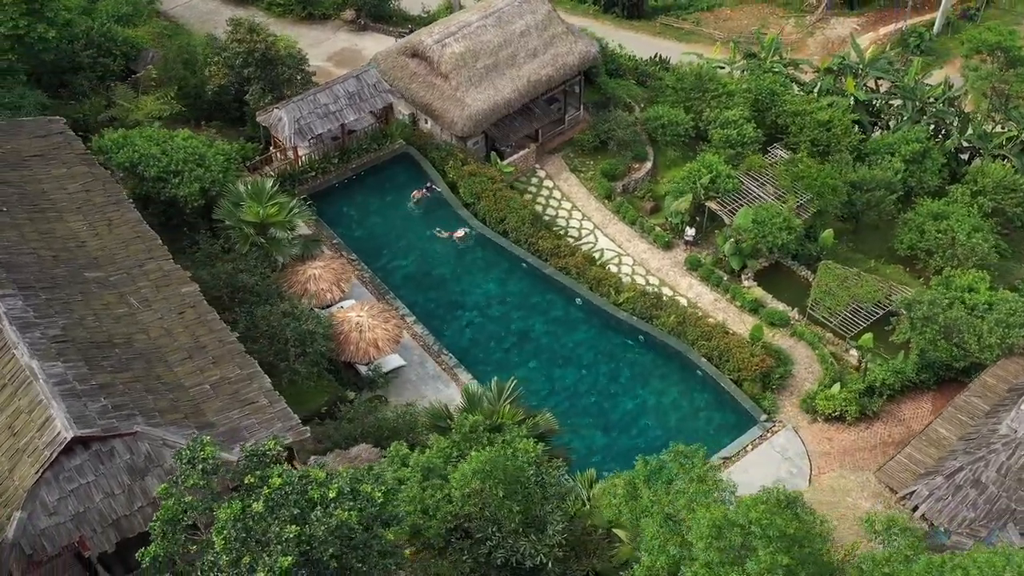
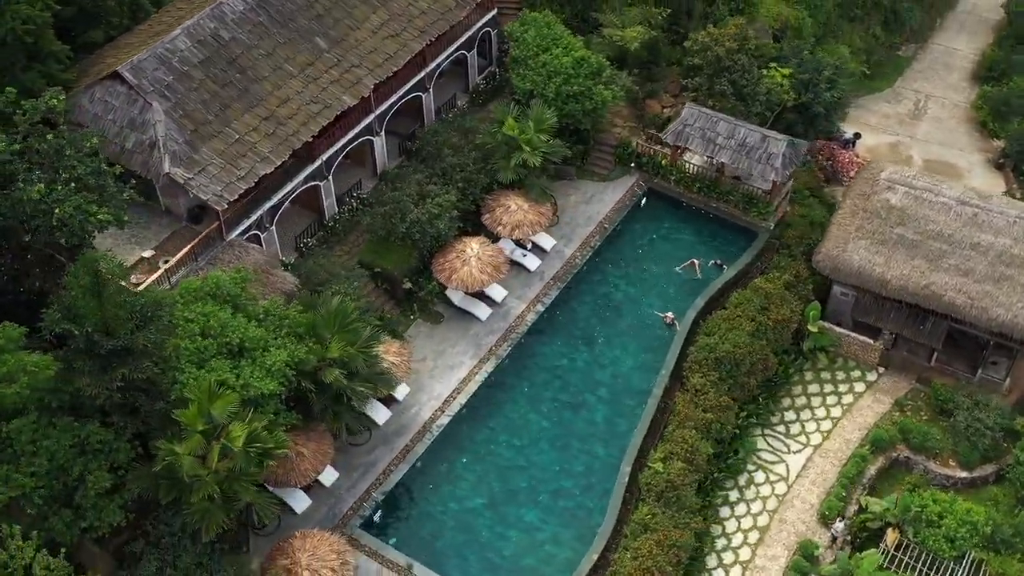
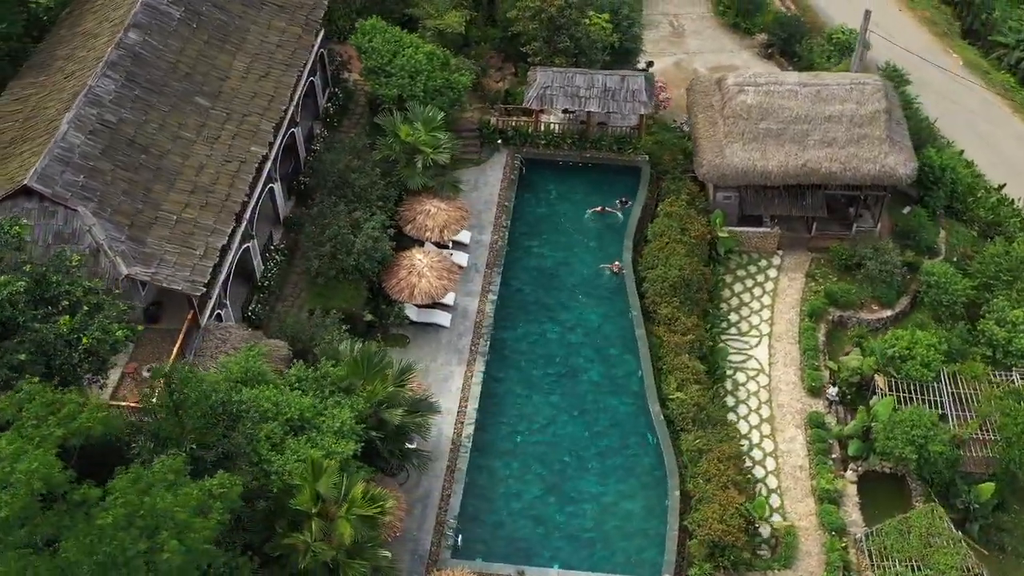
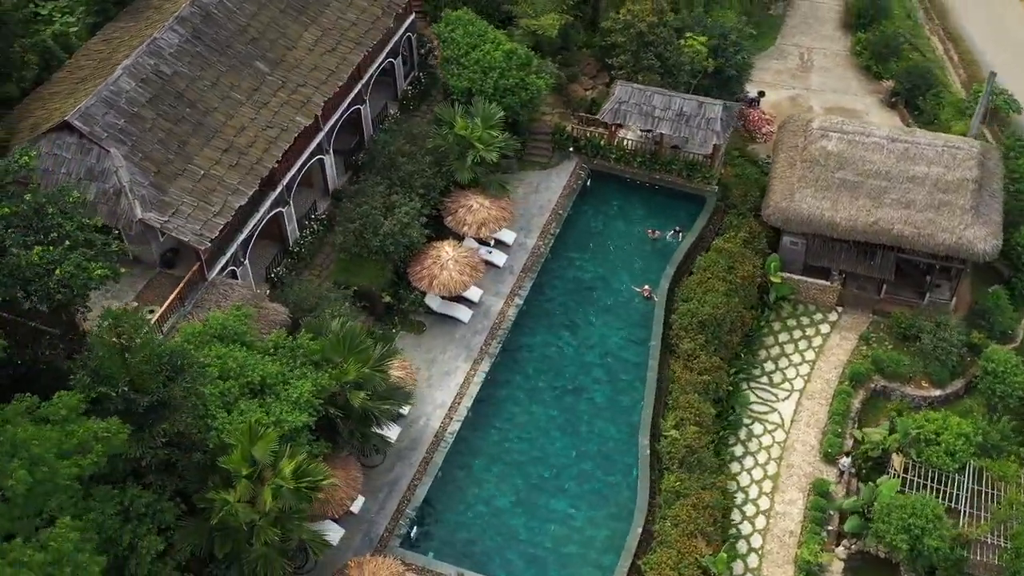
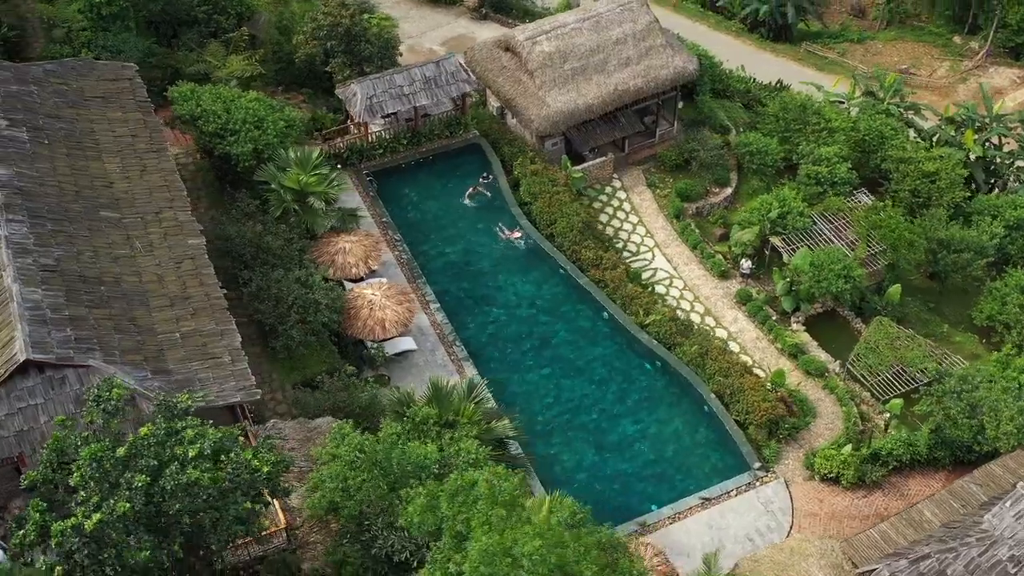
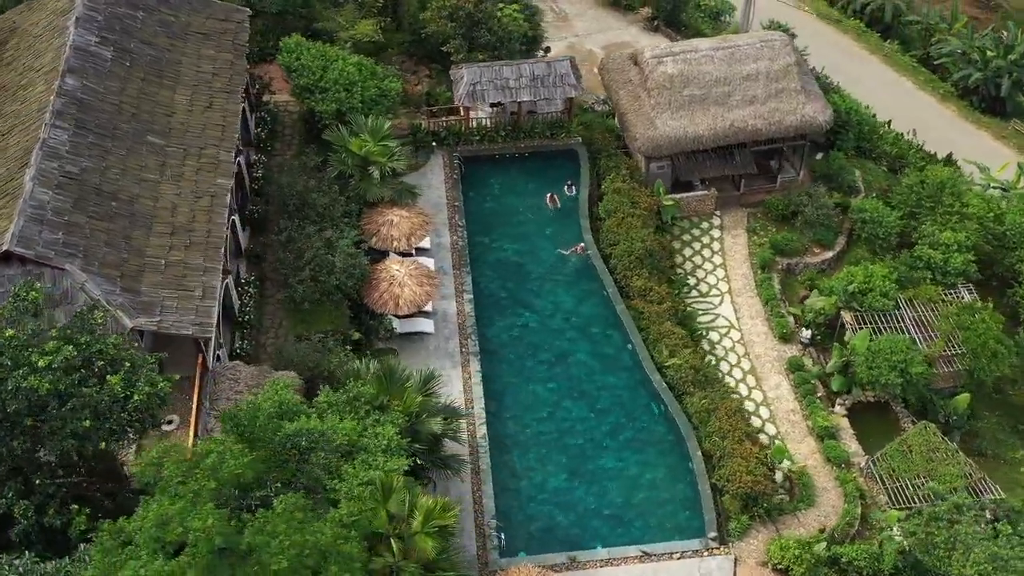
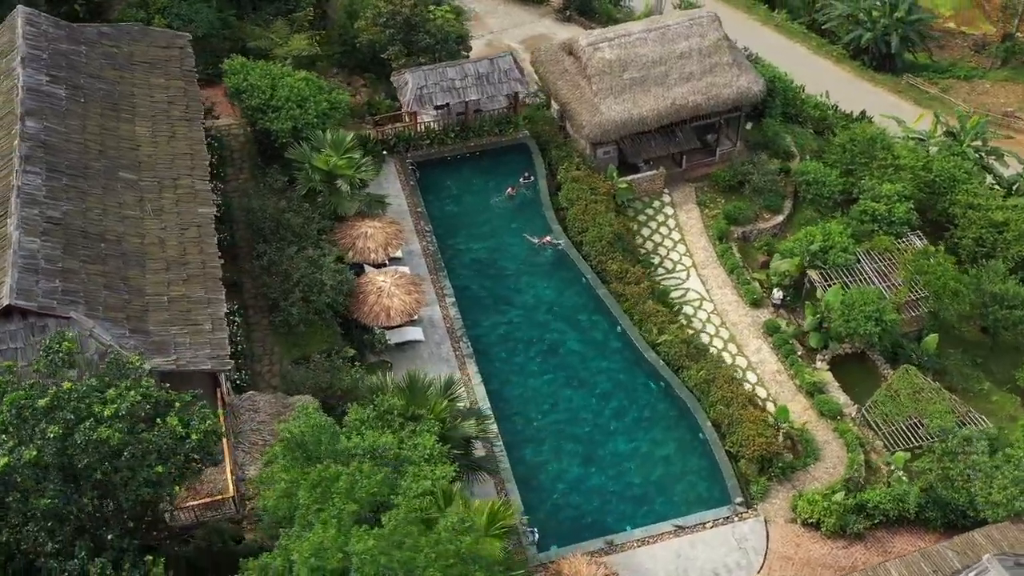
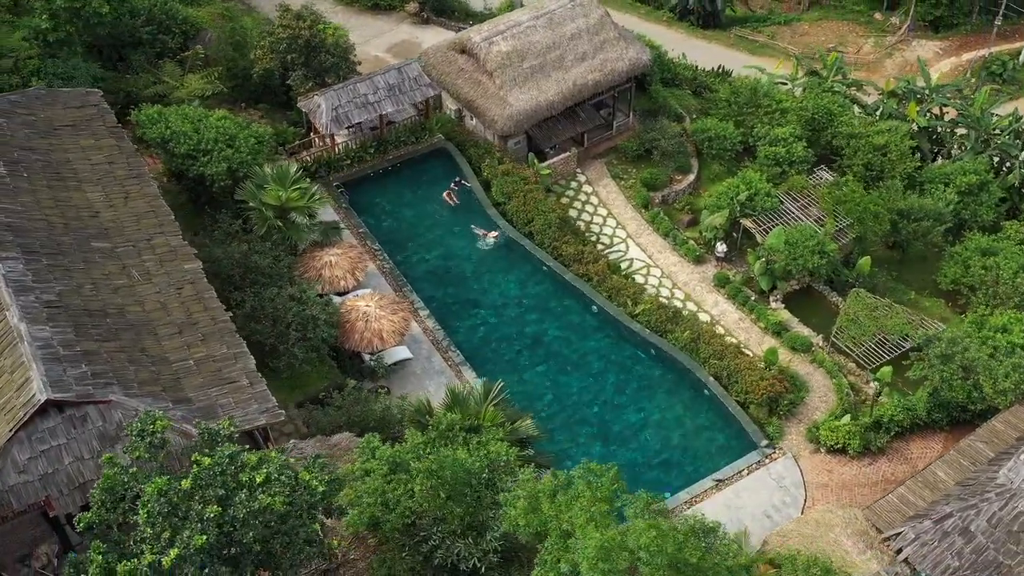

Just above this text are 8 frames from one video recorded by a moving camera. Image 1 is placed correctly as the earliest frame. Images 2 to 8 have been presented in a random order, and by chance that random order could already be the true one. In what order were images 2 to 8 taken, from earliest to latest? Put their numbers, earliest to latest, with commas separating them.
8, 5, 7, 6, 3, 4, 2
